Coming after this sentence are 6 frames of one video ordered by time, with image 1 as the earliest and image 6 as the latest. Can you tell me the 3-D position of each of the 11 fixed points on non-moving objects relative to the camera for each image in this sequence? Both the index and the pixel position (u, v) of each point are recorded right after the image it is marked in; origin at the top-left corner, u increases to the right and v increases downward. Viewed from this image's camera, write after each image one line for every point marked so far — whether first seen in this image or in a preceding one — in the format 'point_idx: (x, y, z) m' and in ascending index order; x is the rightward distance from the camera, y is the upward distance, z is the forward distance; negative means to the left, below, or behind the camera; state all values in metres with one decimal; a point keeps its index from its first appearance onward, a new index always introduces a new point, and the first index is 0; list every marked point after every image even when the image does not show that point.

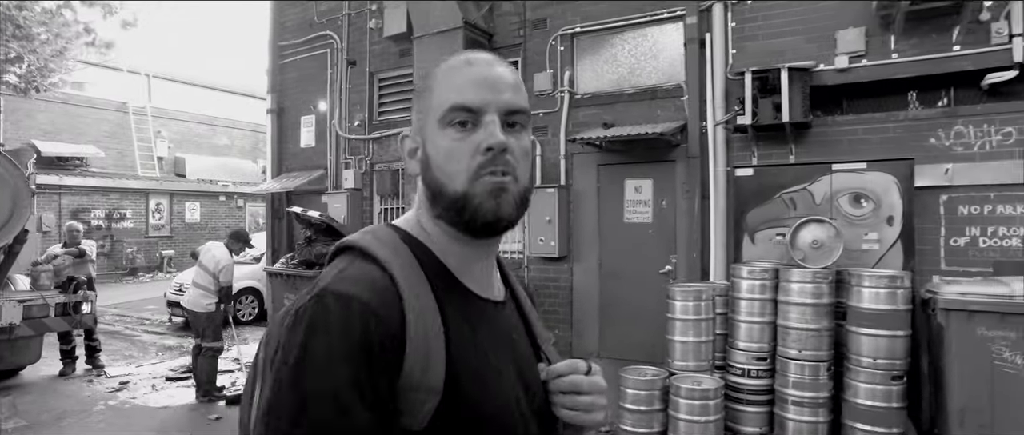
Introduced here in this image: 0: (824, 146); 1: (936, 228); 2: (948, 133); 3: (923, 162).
0: (+2.8, +0.6, +5.9) m
1: (+3.6, -0.1, +5.5) m
2: (+3.6, +0.7, +5.5) m
3: (+3.5, +0.5, +5.6) m
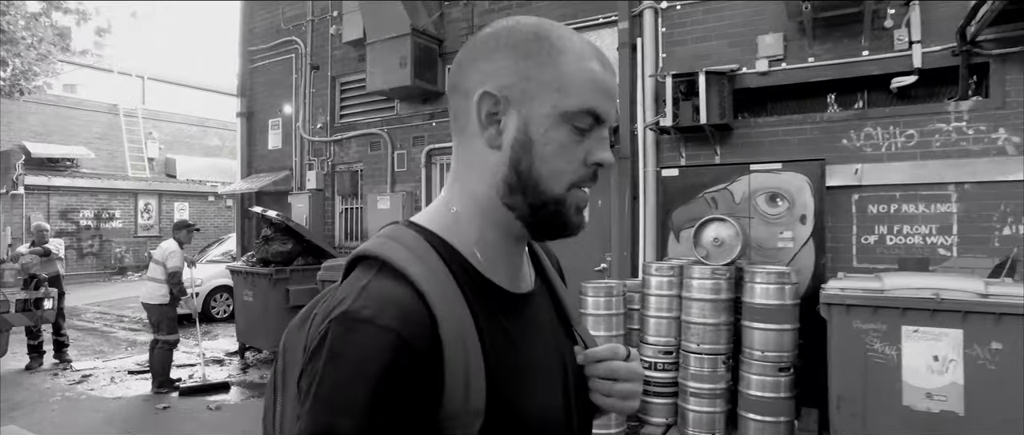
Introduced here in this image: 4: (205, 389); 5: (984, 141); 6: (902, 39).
0: (+2.2, +0.6, +6.2) m
1: (+2.9, -0.1, +5.7) m
2: (+3.0, +0.7, +5.7) m
3: (+2.8, +0.5, +5.8) m
4: (-3.1, -1.7, +6.7) m
5: (+3.8, +0.6, +5.3) m
6: (+3.3, +1.5, +5.6) m
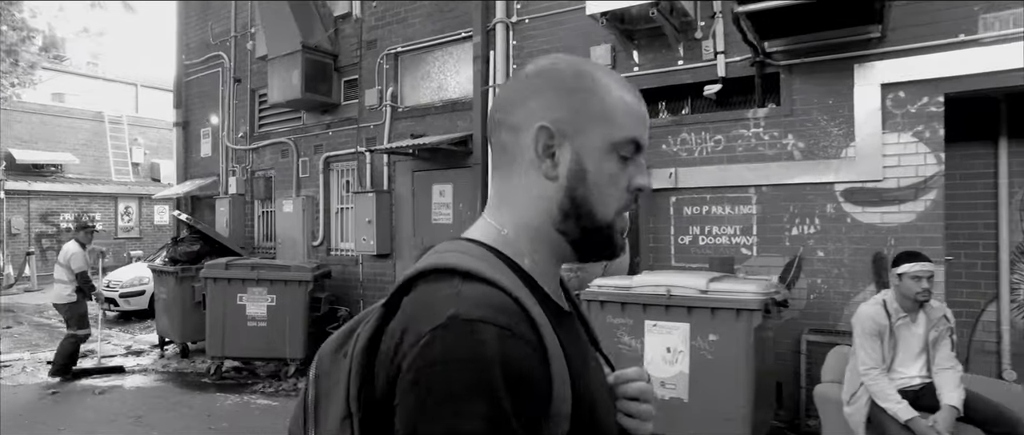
0: (+0.7, +0.6, +6.6) m
1: (+1.4, -0.1, +6.1) m
2: (+1.5, +0.7, +6.1) m
3: (+1.3, +0.5, +6.2) m
4: (-4.5, -1.8, +7.4) m
5: (+2.2, +0.6, +5.6) m
6: (+1.7, +1.5, +5.9) m
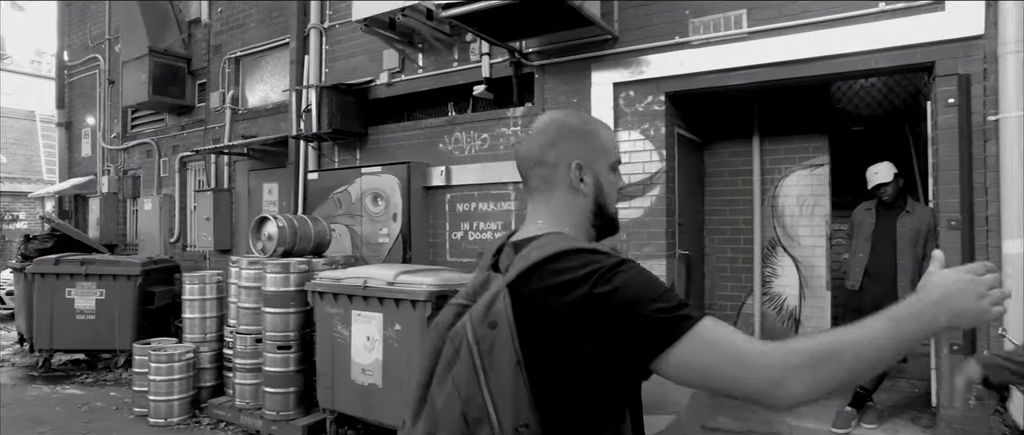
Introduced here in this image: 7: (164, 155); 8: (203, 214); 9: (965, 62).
0: (-1.4, +0.7, +6.8) m
1: (-0.6, -0.1, +6.4) m
2: (-0.6, +0.7, +6.3) m
3: (-0.7, +0.5, +6.4) m
4: (-6.6, -1.7, +7.7) m
5: (+0.2, +0.6, +5.8) m
6: (-0.3, +1.5, +6.1) m
7: (-4.8, +0.9, +9.3) m
8: (-3.8, 0.0, +8.2) m
9: (+2.8, +1.0, +4.3) m
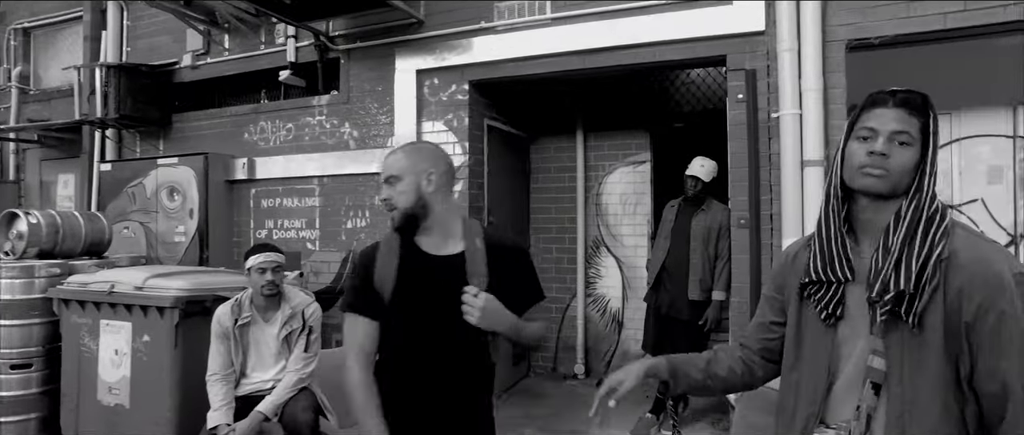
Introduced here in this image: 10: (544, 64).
0: (-3.0, +0.7, +6.2) m
1: (-2.3, 0.0, +5.8) m
2: (-2.2, +0.8, +5.8) m
3: (-2.4, +0.5, +5.8) m
4: (-8.3, -1.7, +6.3) m
5: (-1.4, +0.7, +5.4) m
6: (-1.9, +1.5, +5.6) m
7: (-6.8, +0.9, +8.1) m
8: (-5.6, +0.1, +7.2) m
9: (+1.5, +1.0, +4.2) m
10: (+0.2, +1.0, +4.6) m
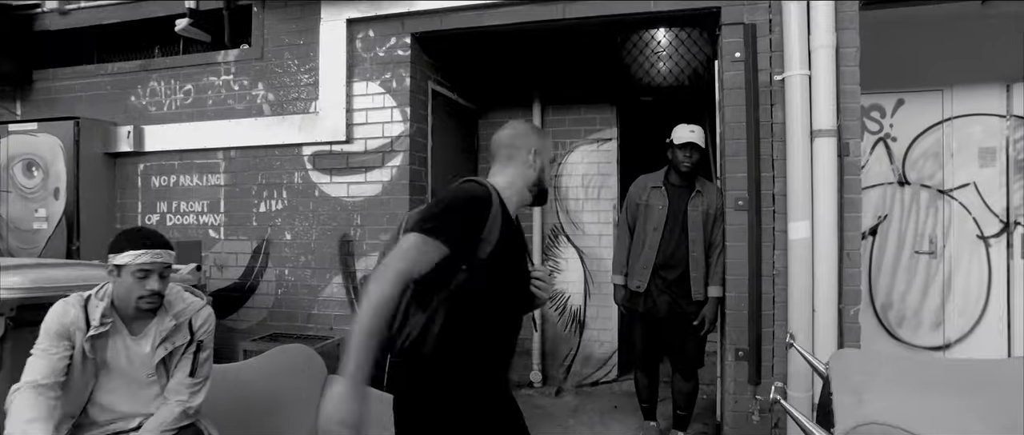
0: (-3.4, +0.8, +5.0) m
1: (-2.6, +0.1, +4.7) m
2: (-2.6, +0.9, +4.7) m
3: (-2.7, +0.7, +4.8) m
4: (-8.7, -1.5, +4.6) m
5: (-1.7, +0.8, +4.4) m
6: (-2.3, +1.7, +4.6) m
7: (-7.4, +1.1, +6.6) m
8: (-6.2, +0.2, +5.8) m
9: (+1.3, +1.1, +3.5) m
10: (0.0, +1.2, +3.8) m
